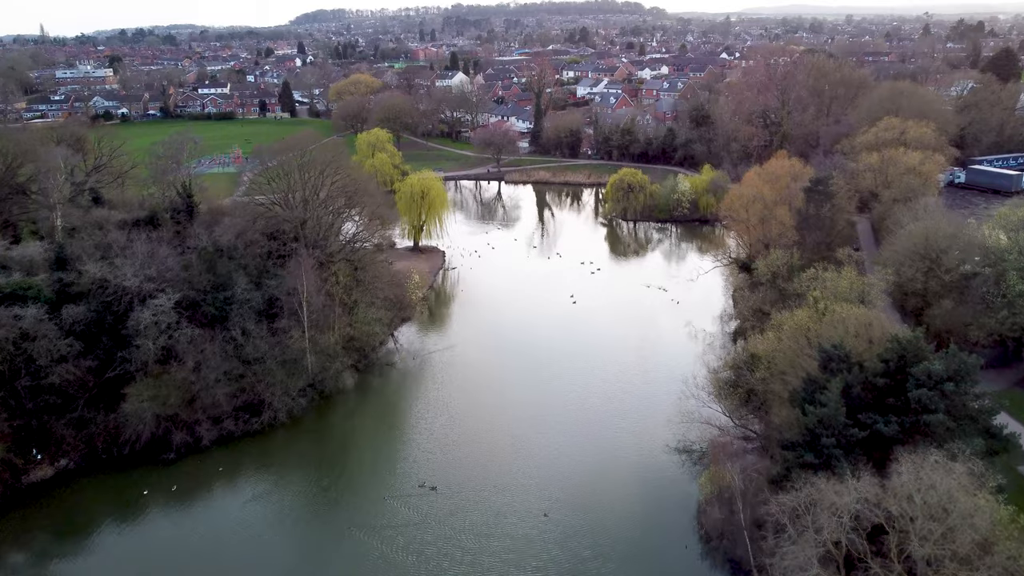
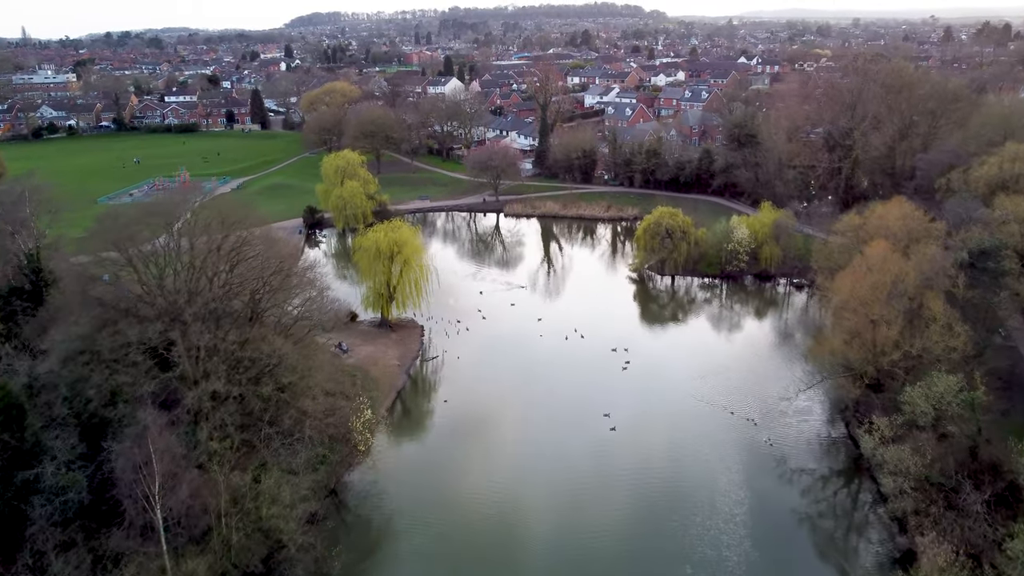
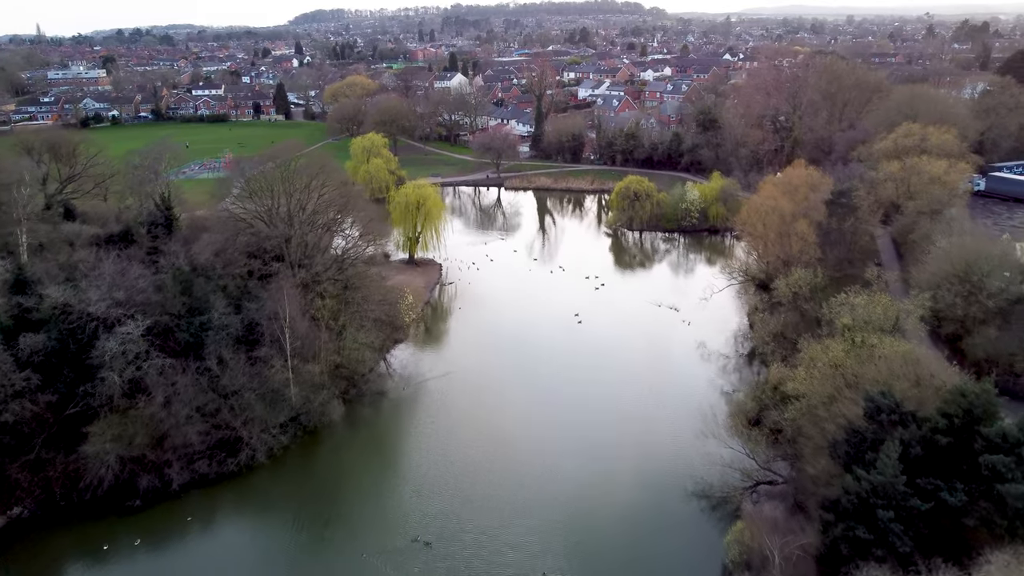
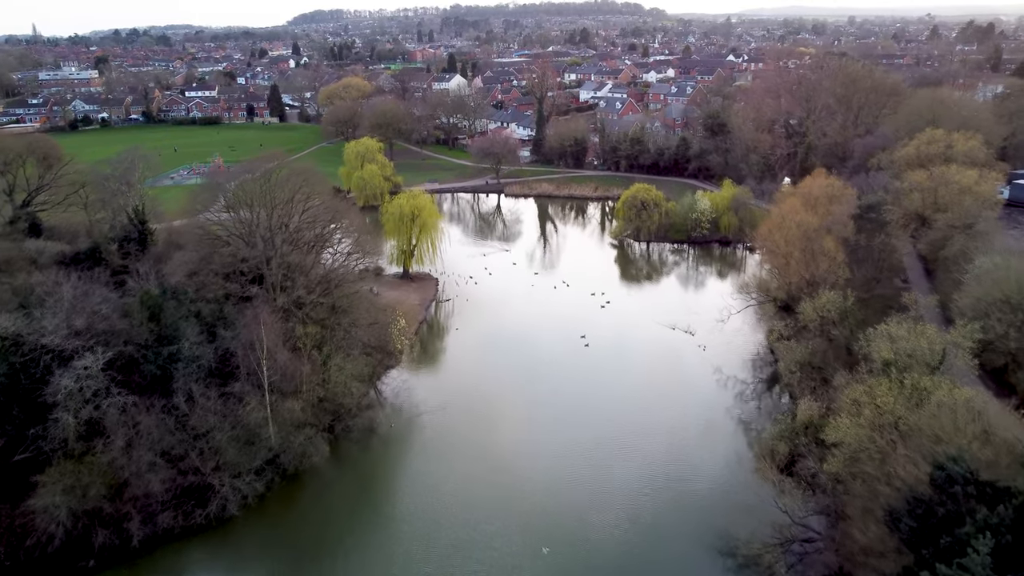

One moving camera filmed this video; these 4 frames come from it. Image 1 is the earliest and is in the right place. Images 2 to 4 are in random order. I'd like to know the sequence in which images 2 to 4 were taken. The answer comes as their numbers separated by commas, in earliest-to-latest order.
3, 4, 2
